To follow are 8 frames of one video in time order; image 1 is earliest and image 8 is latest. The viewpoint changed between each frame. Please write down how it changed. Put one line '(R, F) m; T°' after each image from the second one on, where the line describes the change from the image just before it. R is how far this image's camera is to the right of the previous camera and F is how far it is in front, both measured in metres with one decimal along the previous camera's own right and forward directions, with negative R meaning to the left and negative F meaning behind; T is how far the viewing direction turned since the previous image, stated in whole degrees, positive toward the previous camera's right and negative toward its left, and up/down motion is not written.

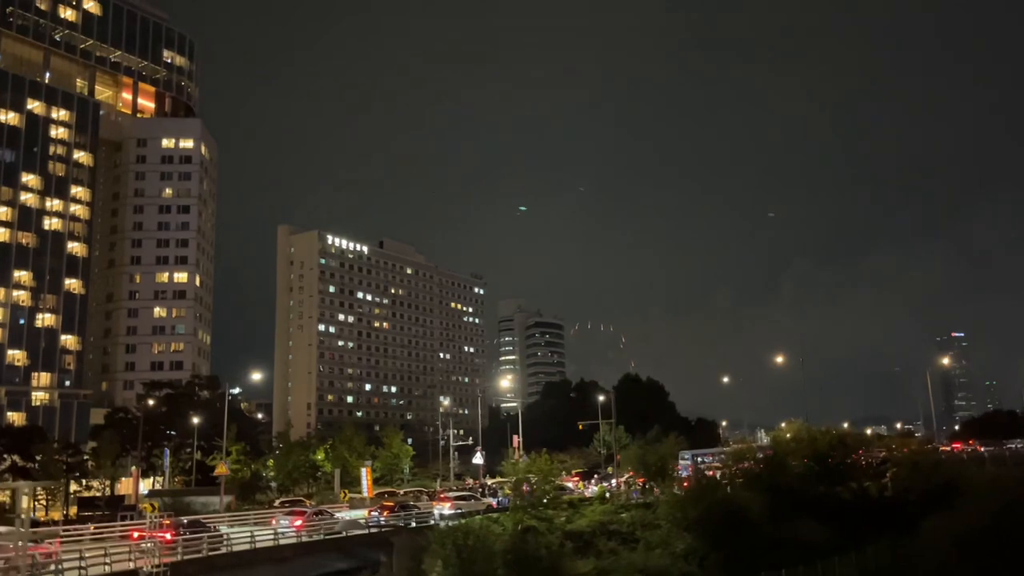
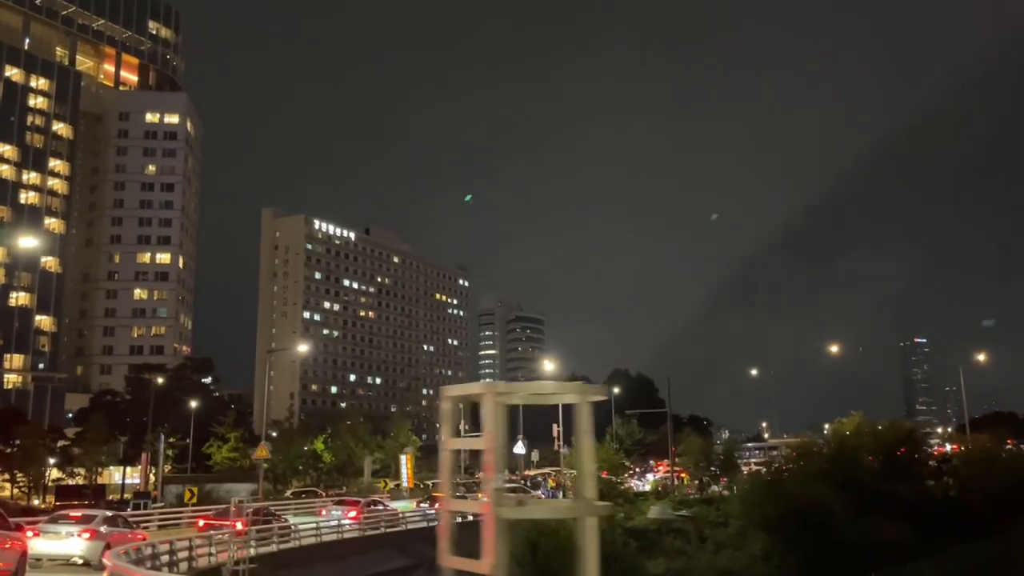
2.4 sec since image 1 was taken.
(-4.4, +4.0) m; +2°
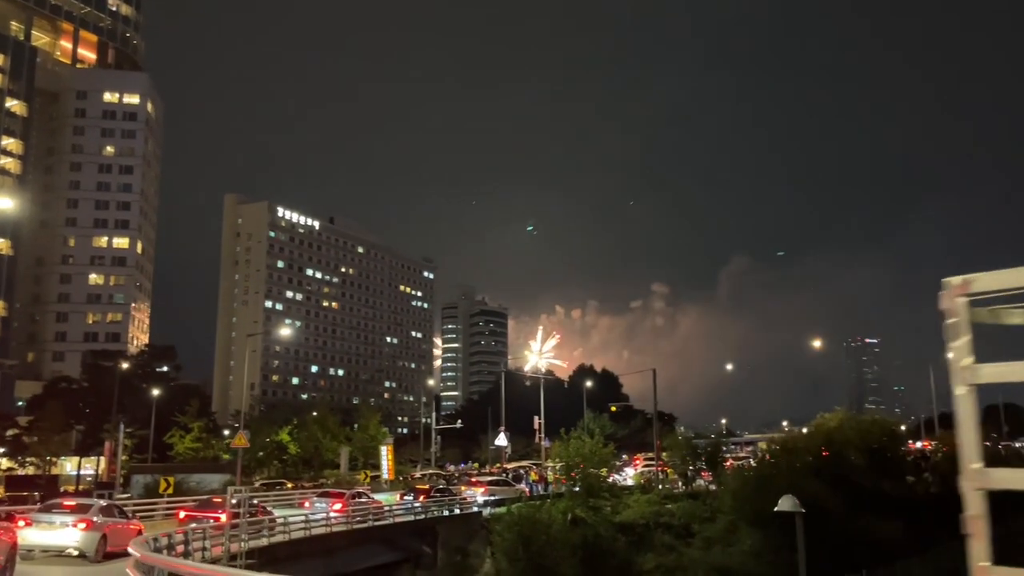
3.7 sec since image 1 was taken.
(-1.3, +1.4) m; +3°
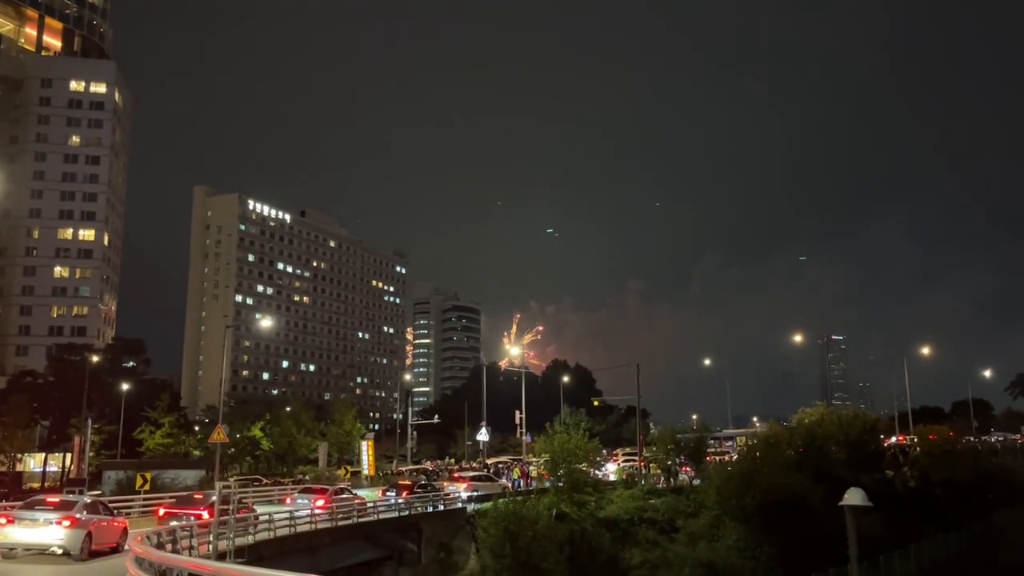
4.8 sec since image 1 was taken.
(-0.6, +0.6) m; +2°
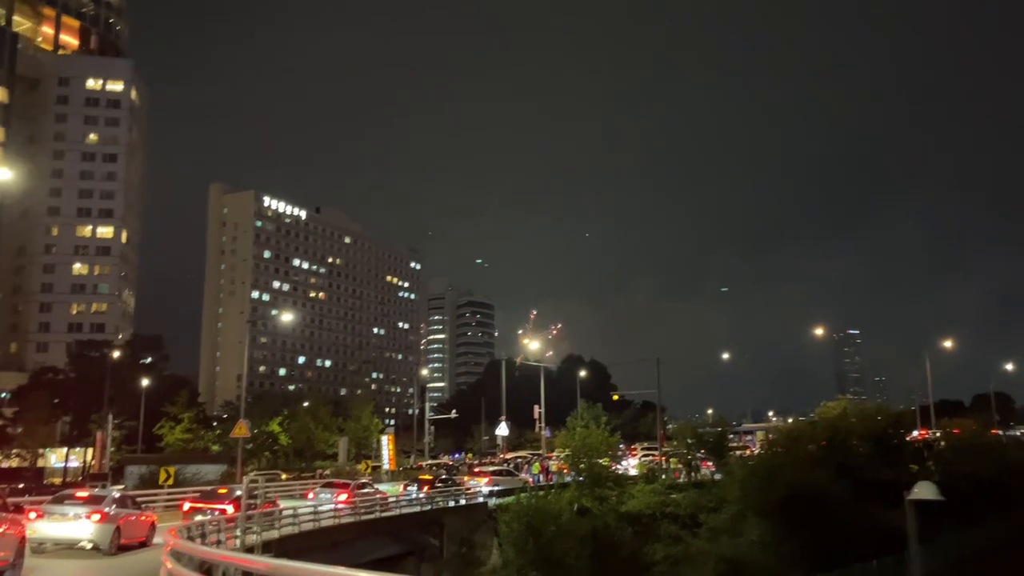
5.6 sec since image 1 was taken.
(-0.3, +0.2) m; -1°
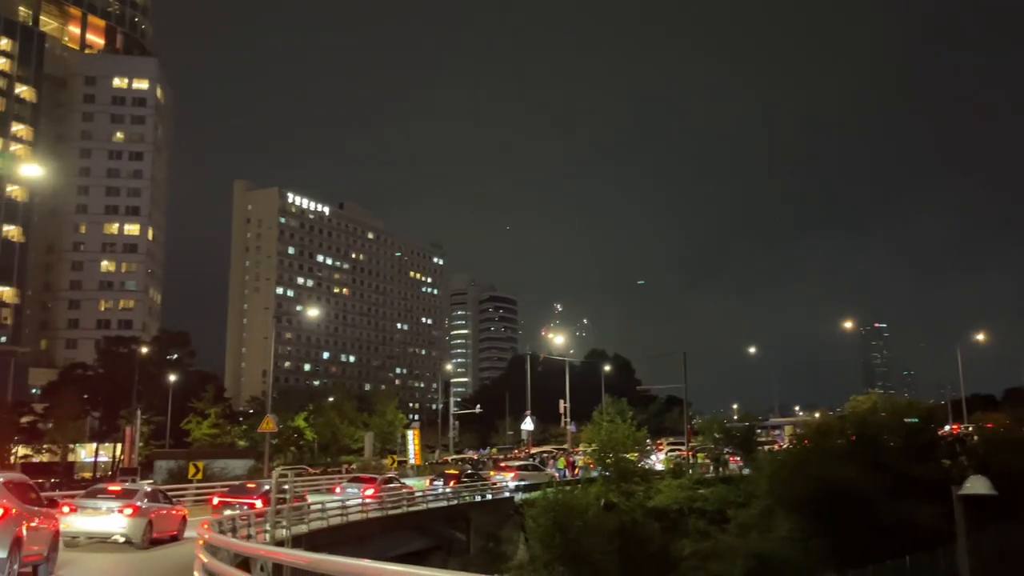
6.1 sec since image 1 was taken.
(-0.1, +0.2) m; -1°
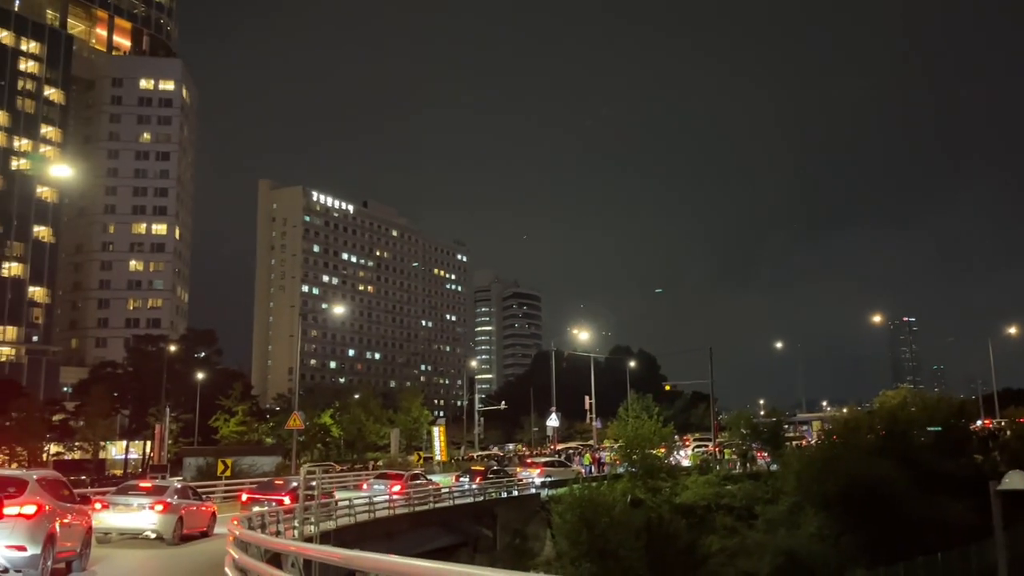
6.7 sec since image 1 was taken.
(0.0, +0.1) m; -2°
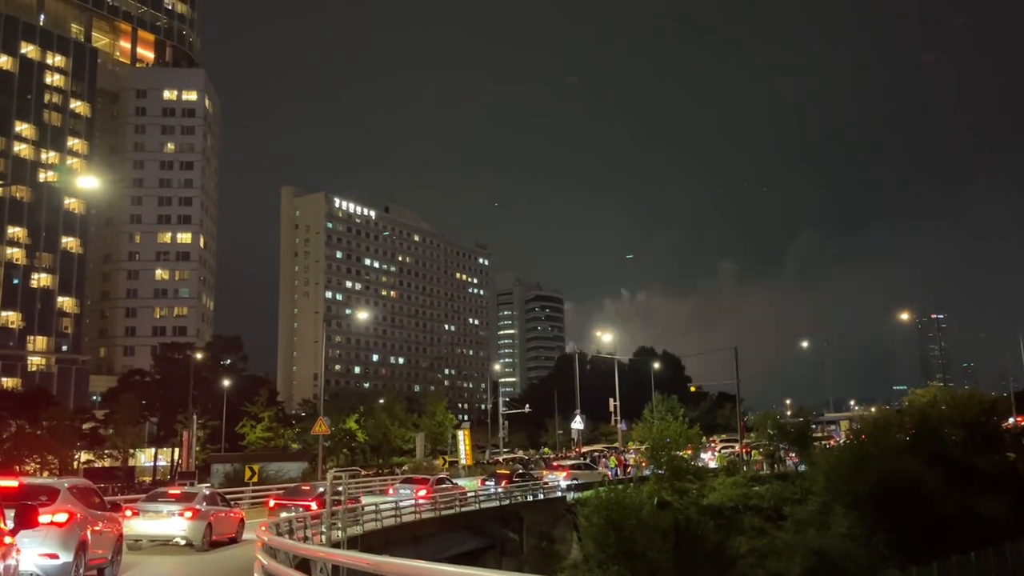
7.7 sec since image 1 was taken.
(0.0, 0.0) m; -1°
